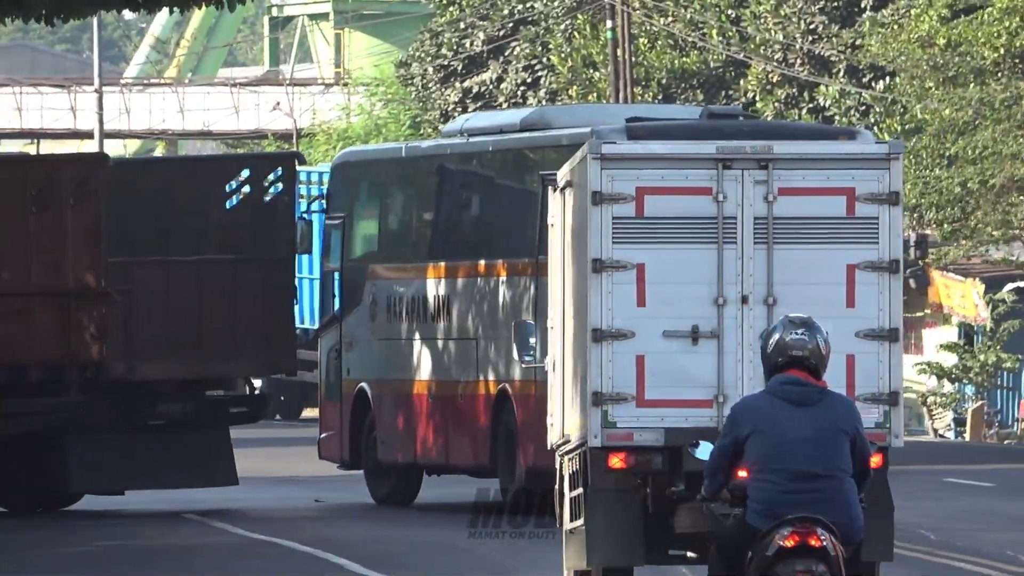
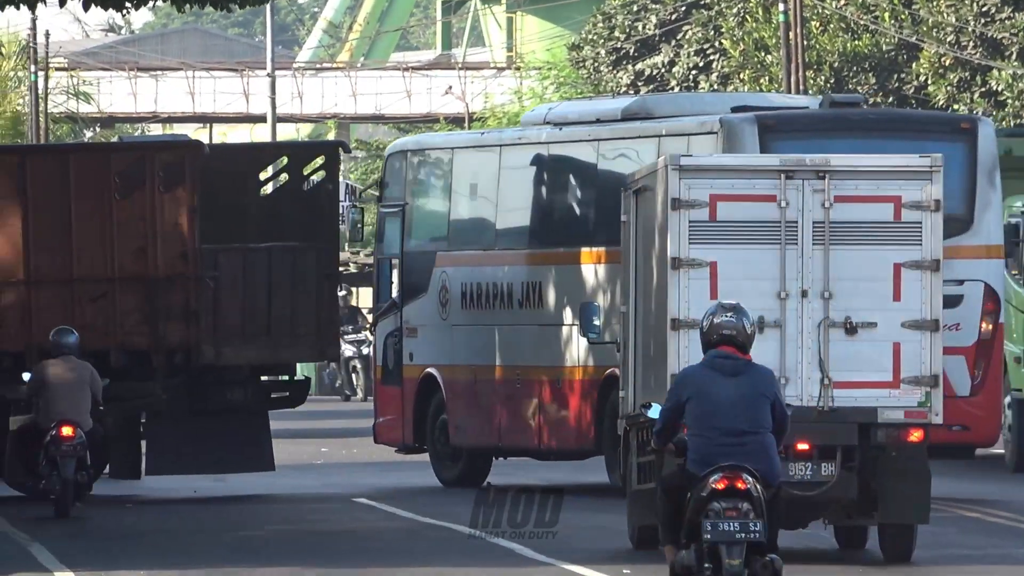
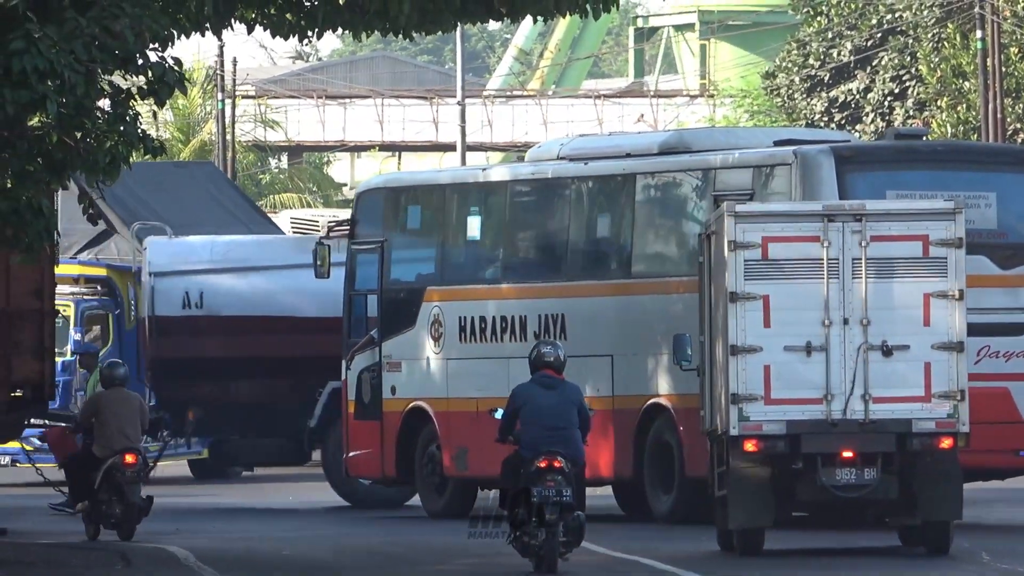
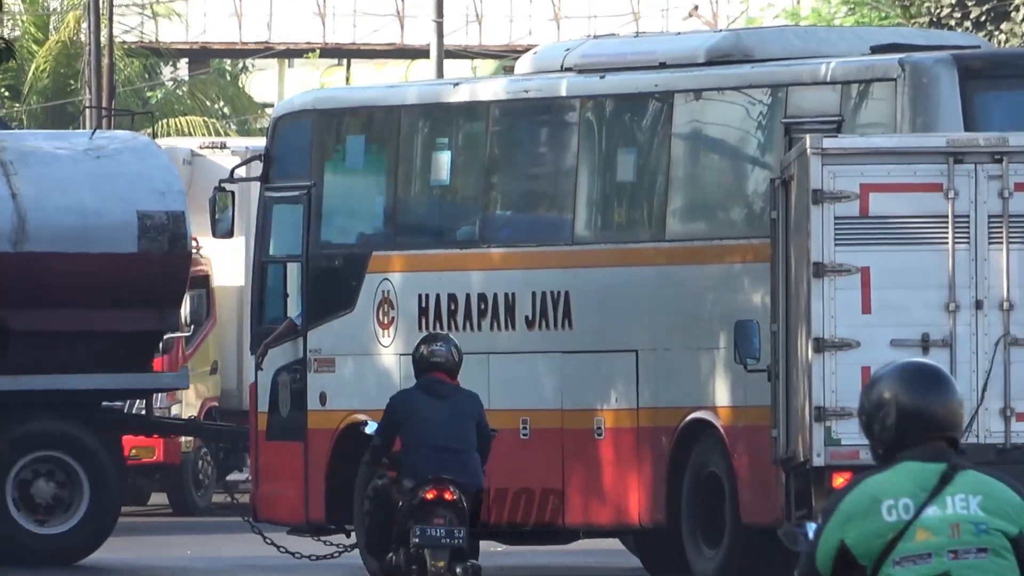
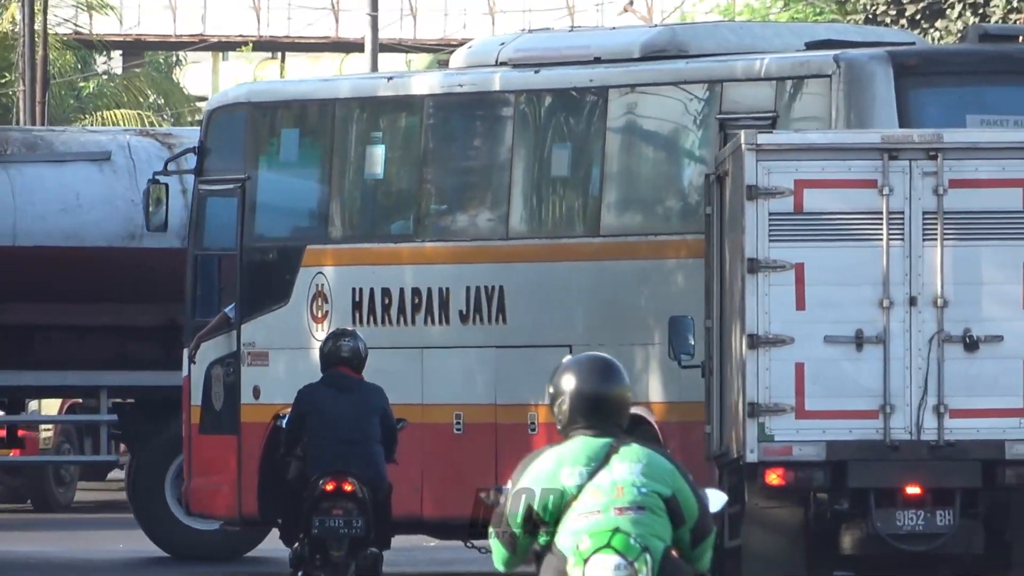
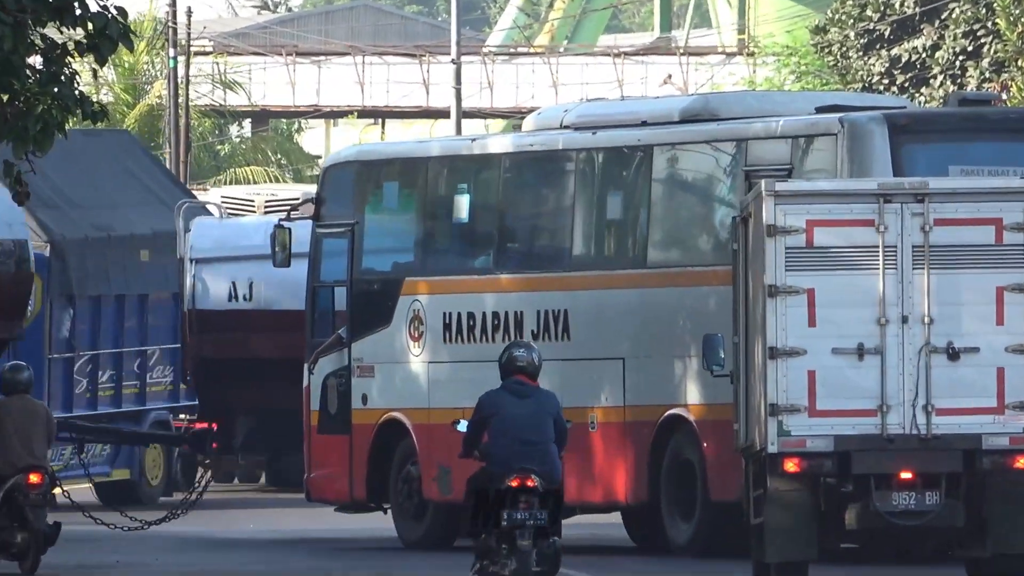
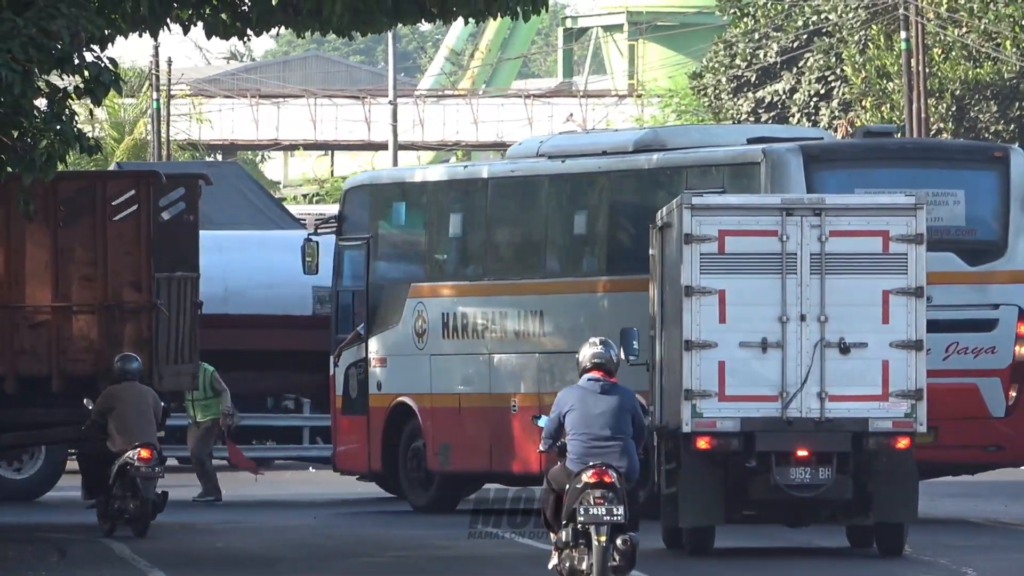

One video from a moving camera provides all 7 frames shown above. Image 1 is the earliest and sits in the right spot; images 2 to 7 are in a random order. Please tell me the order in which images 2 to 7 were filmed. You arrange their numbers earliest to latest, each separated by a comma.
2, 7, 3, 6, 4, 5
